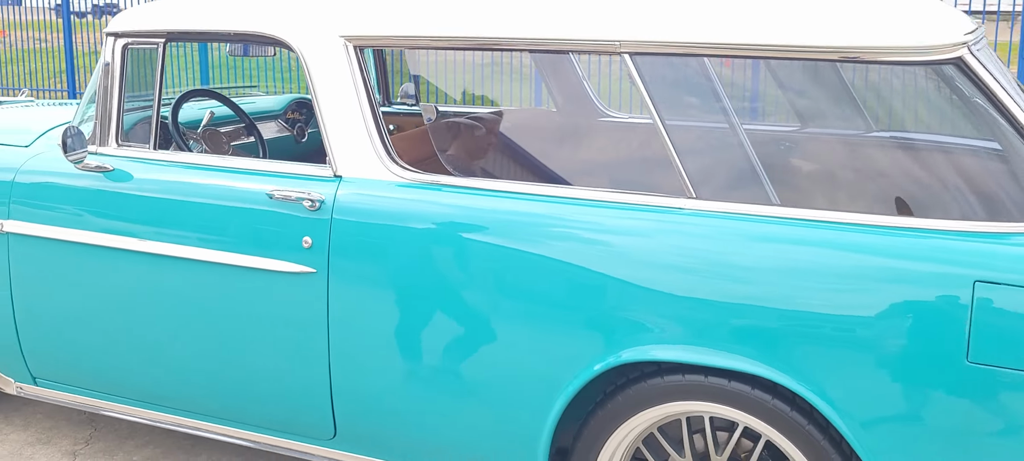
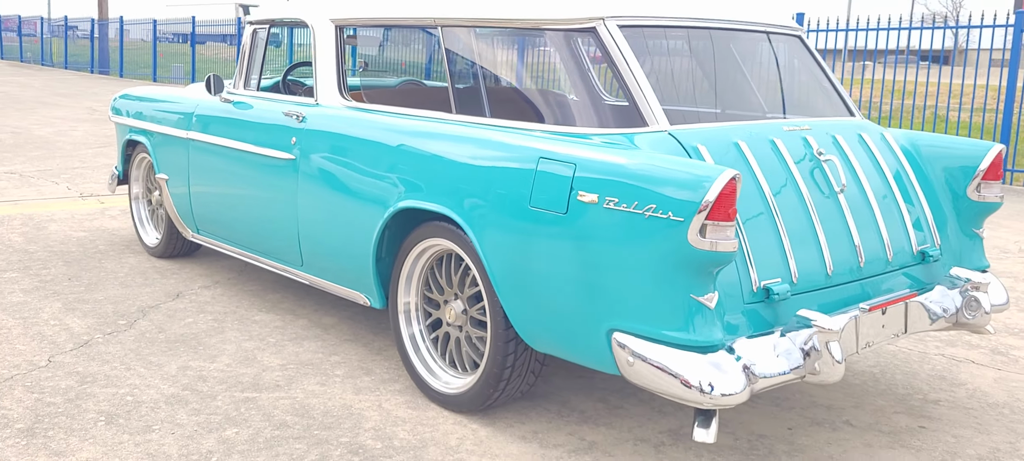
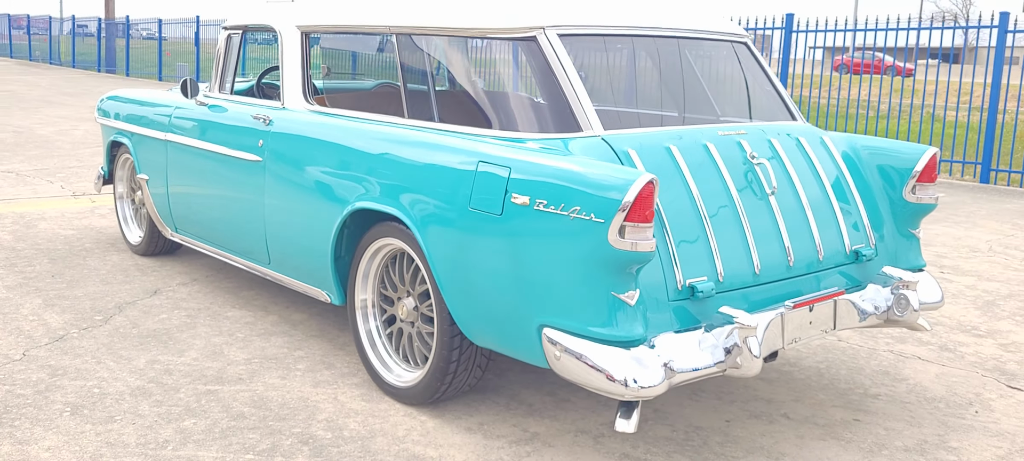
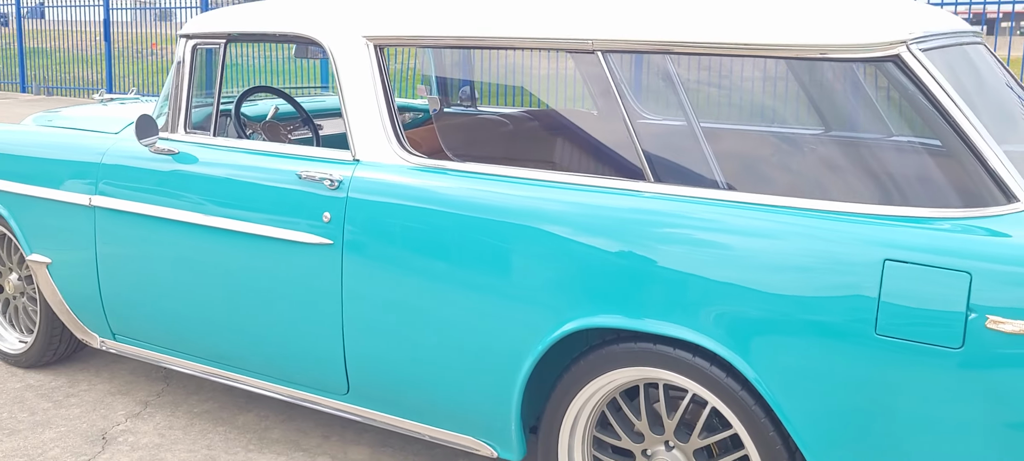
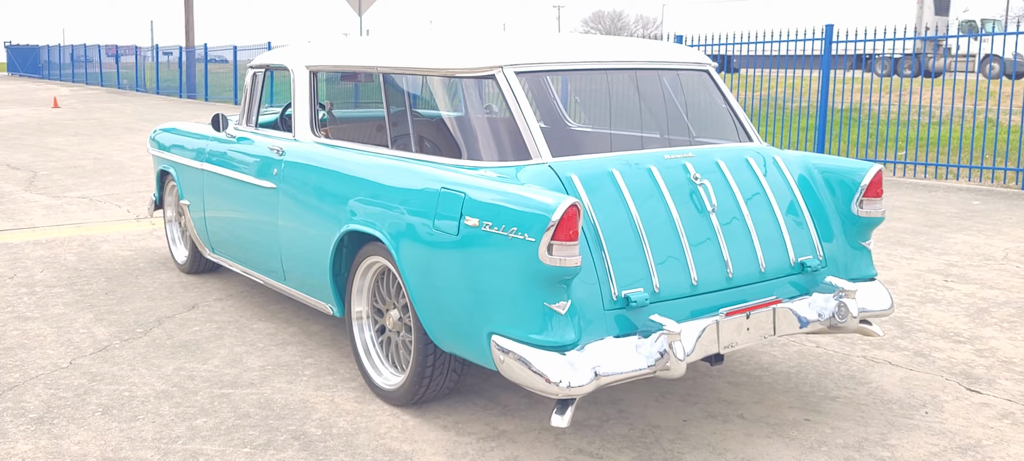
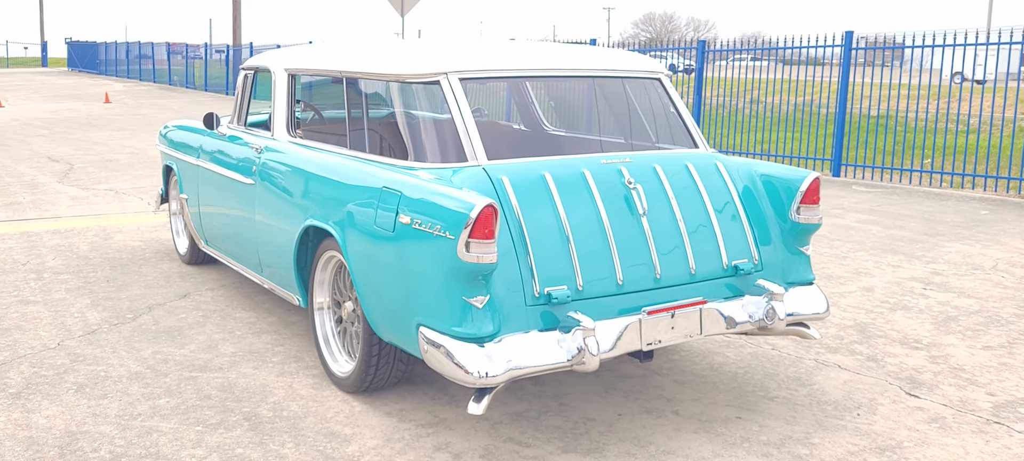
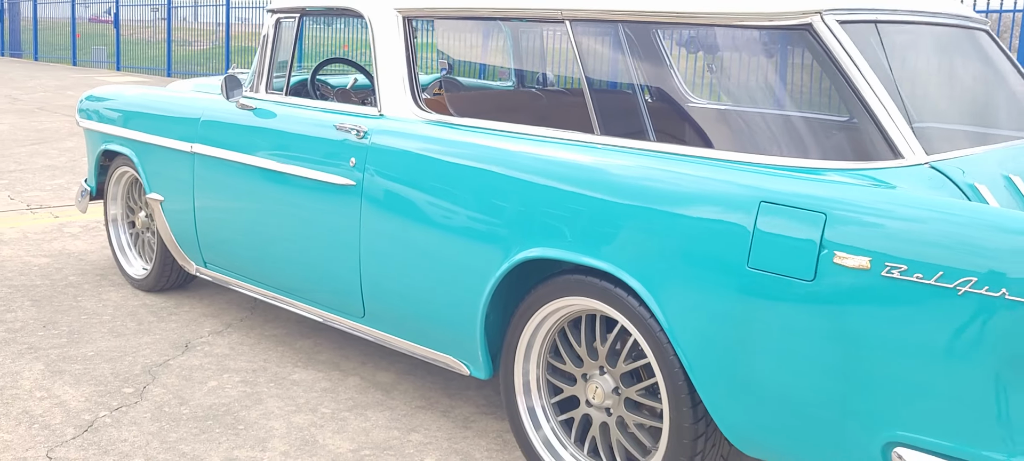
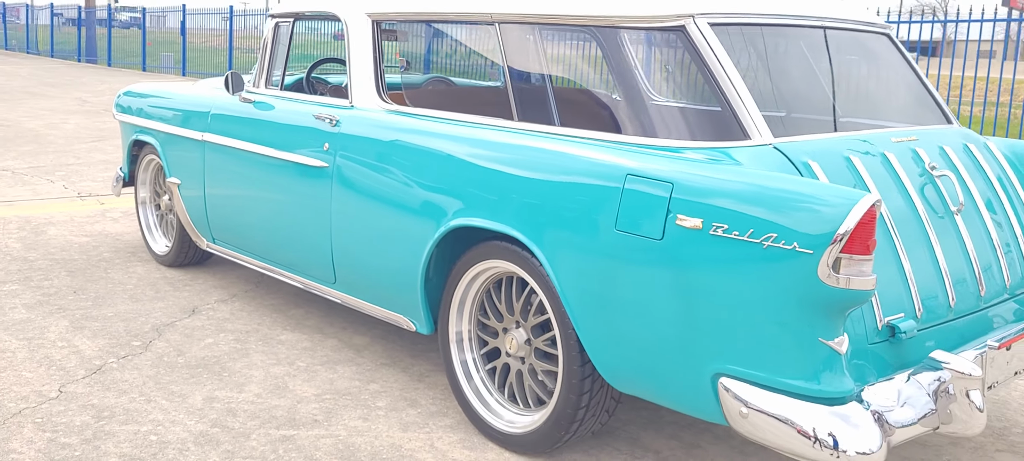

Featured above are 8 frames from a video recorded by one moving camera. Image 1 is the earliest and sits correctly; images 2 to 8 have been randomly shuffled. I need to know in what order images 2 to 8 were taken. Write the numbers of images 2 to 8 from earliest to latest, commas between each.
4, 7, 8, 2, 3, 5, 6
